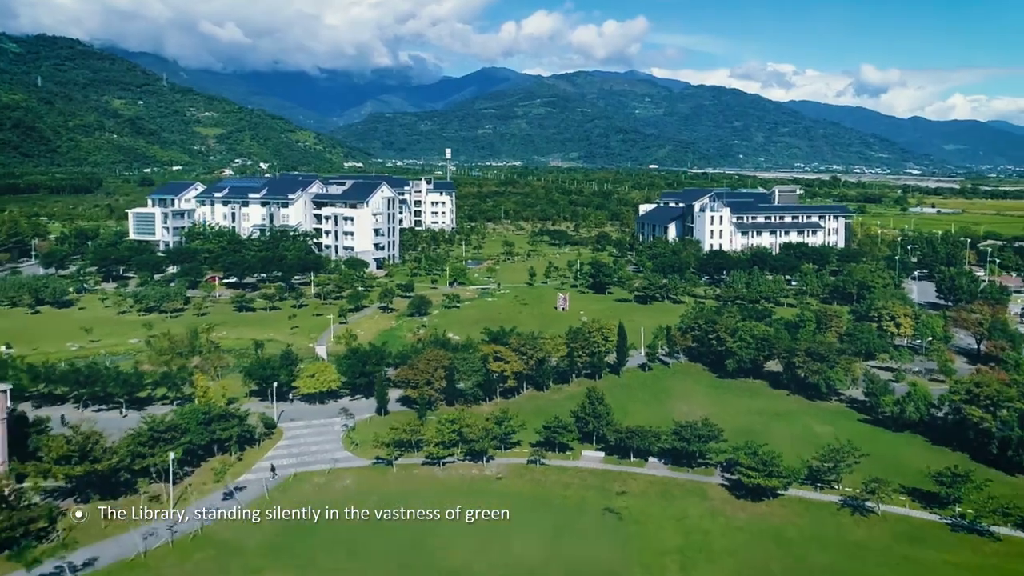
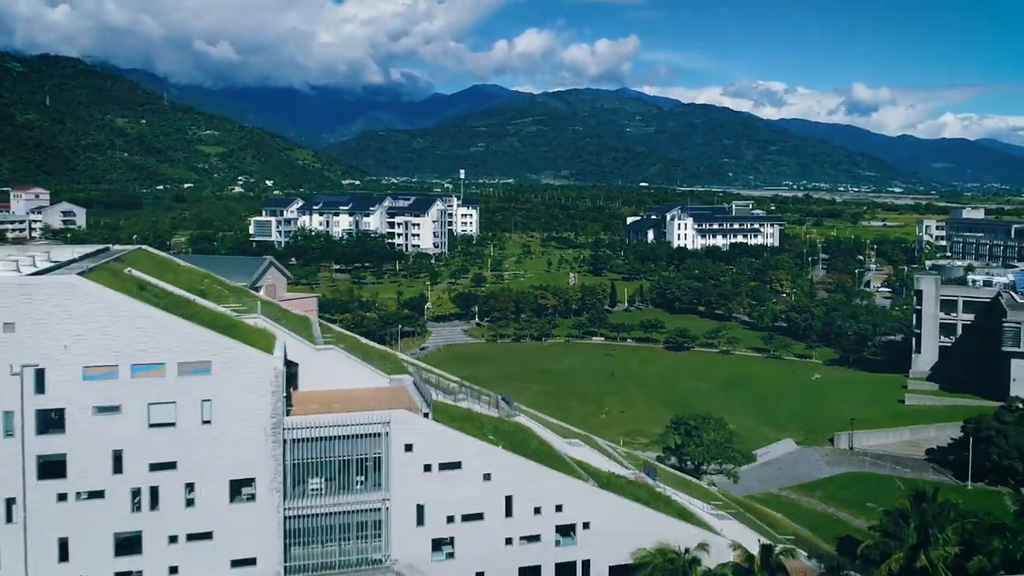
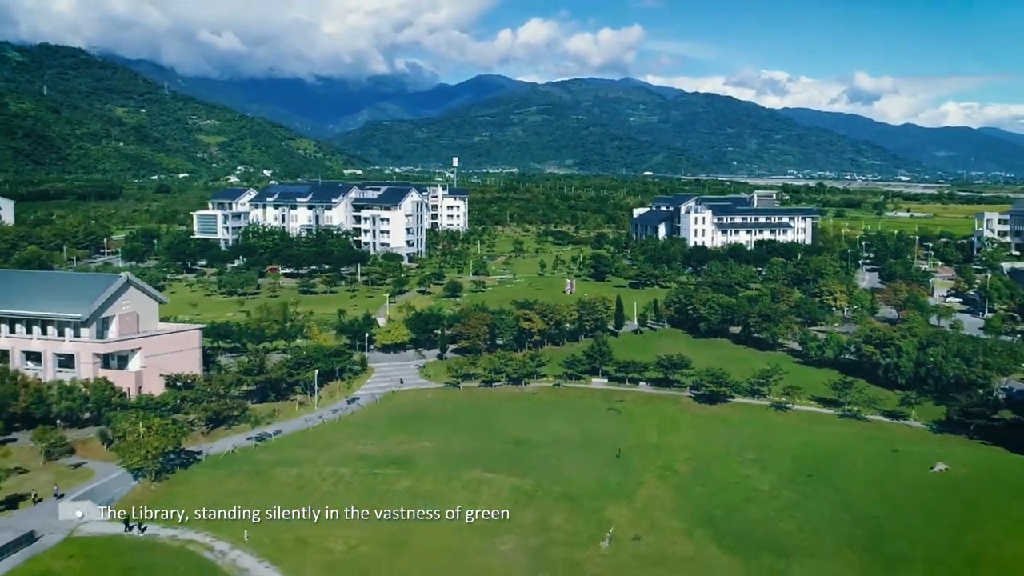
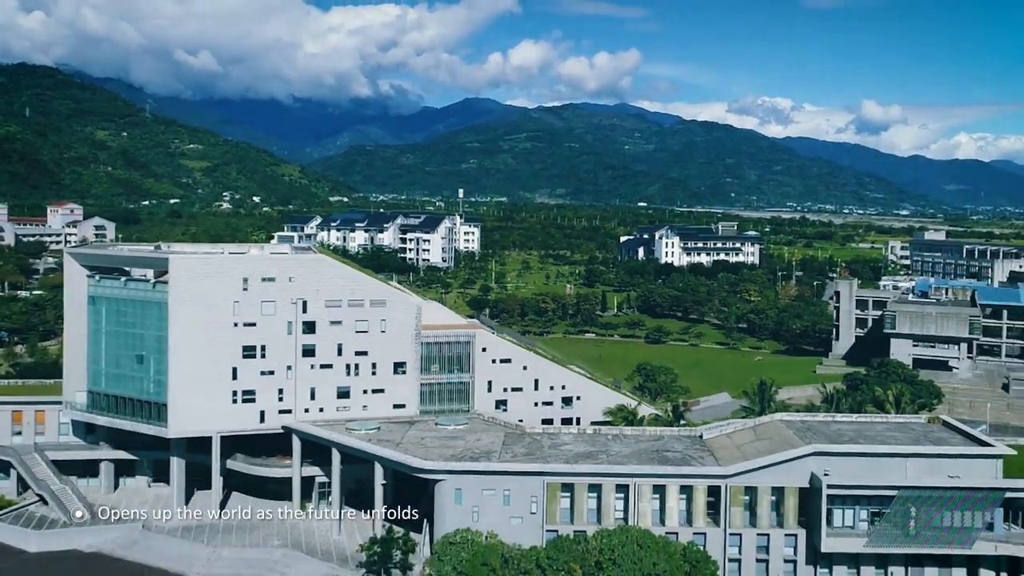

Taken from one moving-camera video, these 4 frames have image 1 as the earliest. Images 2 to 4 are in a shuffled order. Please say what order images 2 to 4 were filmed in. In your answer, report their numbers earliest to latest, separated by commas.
3, 2, 4
